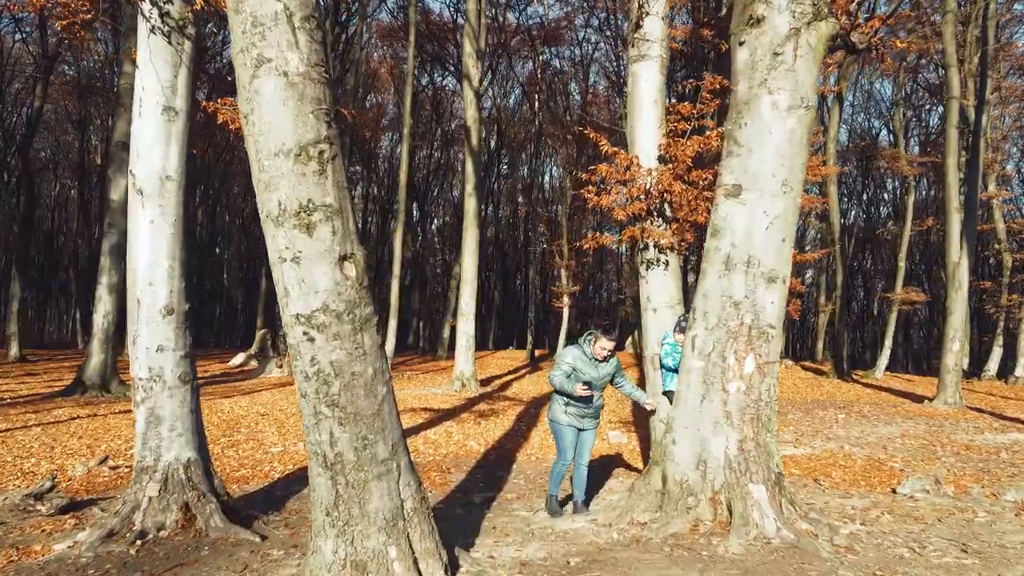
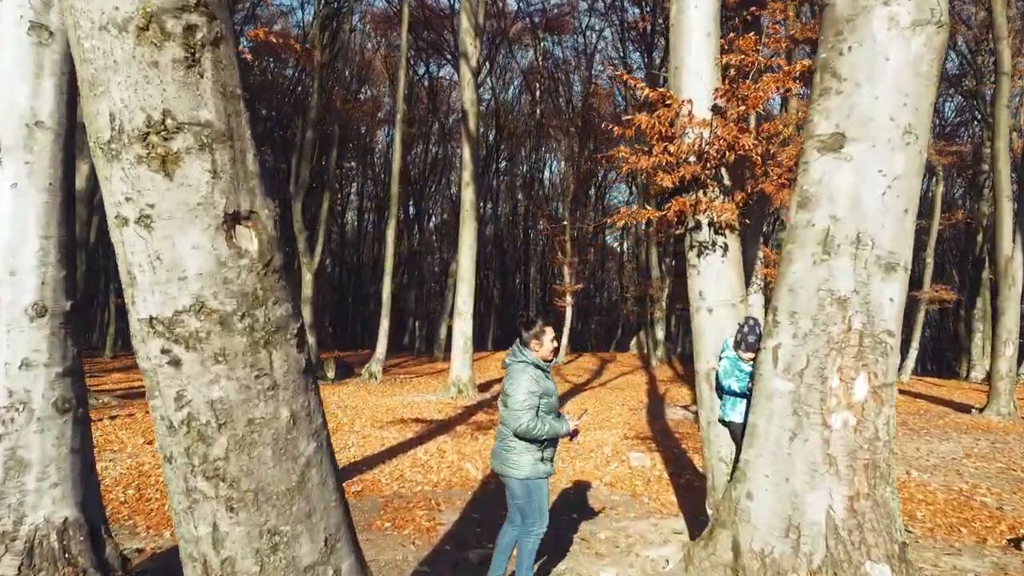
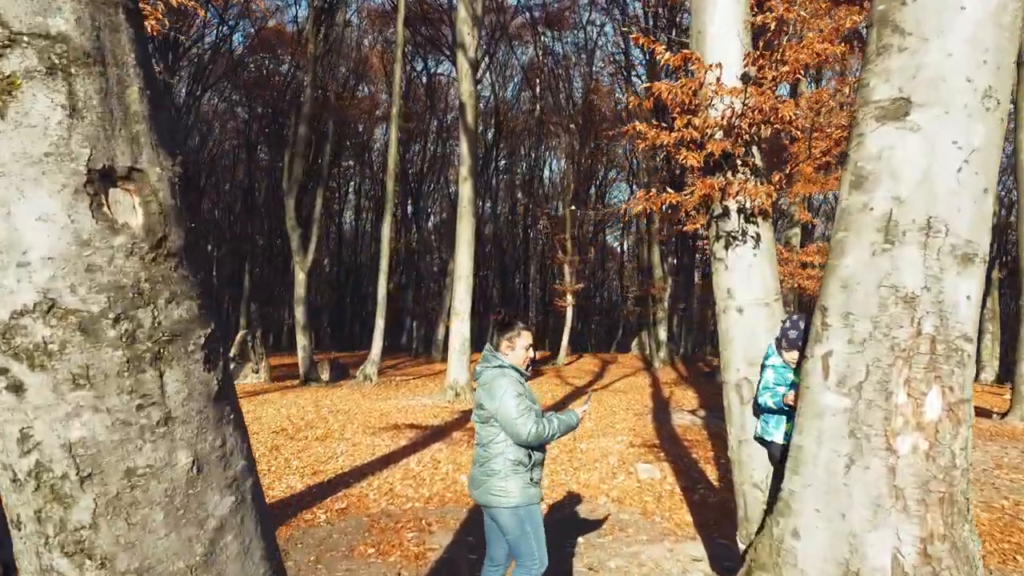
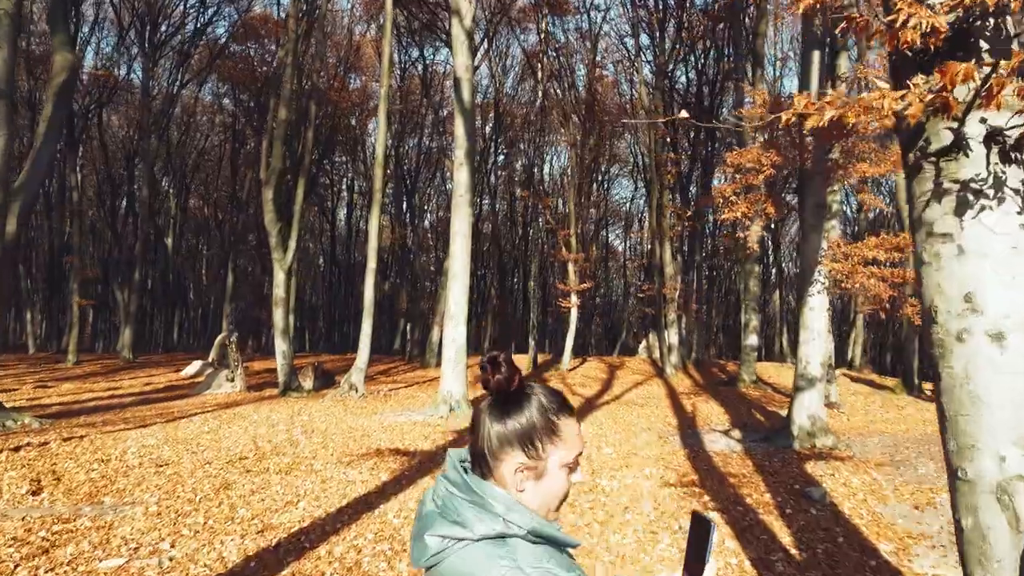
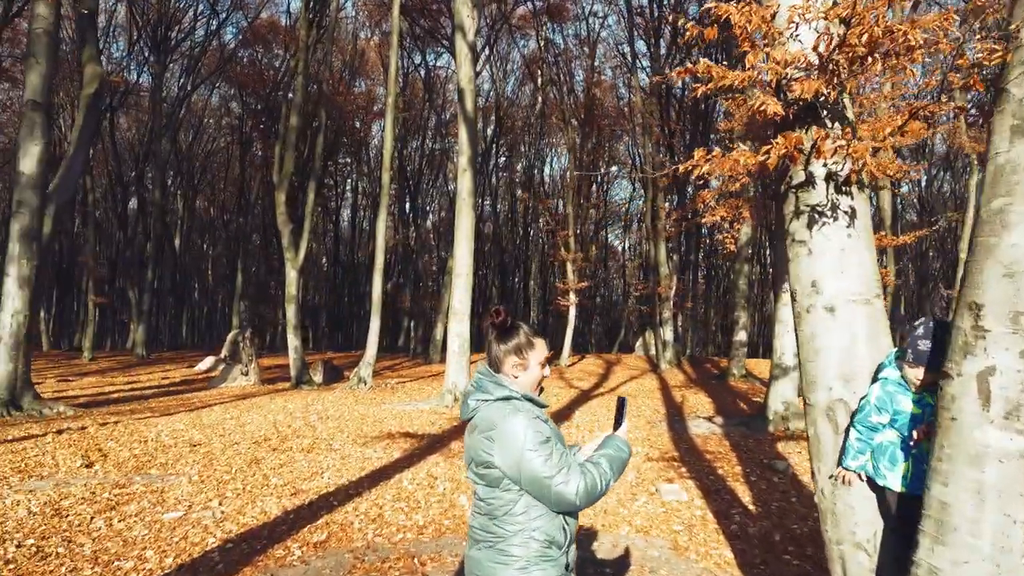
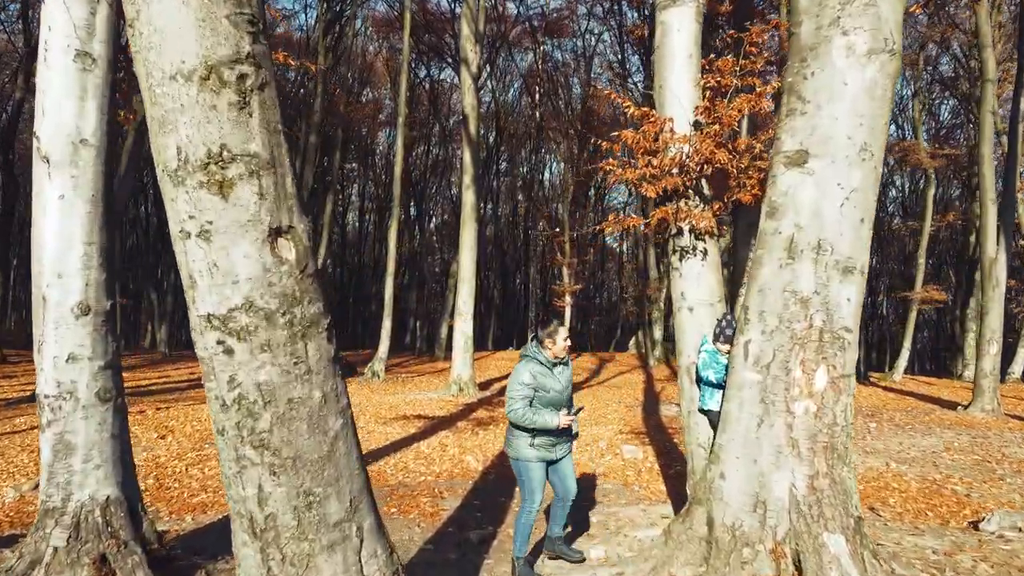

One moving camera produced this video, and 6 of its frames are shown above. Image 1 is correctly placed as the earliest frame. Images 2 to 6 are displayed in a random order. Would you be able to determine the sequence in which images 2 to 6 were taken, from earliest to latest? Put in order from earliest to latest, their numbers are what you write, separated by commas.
6, 2, 3, 5, 4
